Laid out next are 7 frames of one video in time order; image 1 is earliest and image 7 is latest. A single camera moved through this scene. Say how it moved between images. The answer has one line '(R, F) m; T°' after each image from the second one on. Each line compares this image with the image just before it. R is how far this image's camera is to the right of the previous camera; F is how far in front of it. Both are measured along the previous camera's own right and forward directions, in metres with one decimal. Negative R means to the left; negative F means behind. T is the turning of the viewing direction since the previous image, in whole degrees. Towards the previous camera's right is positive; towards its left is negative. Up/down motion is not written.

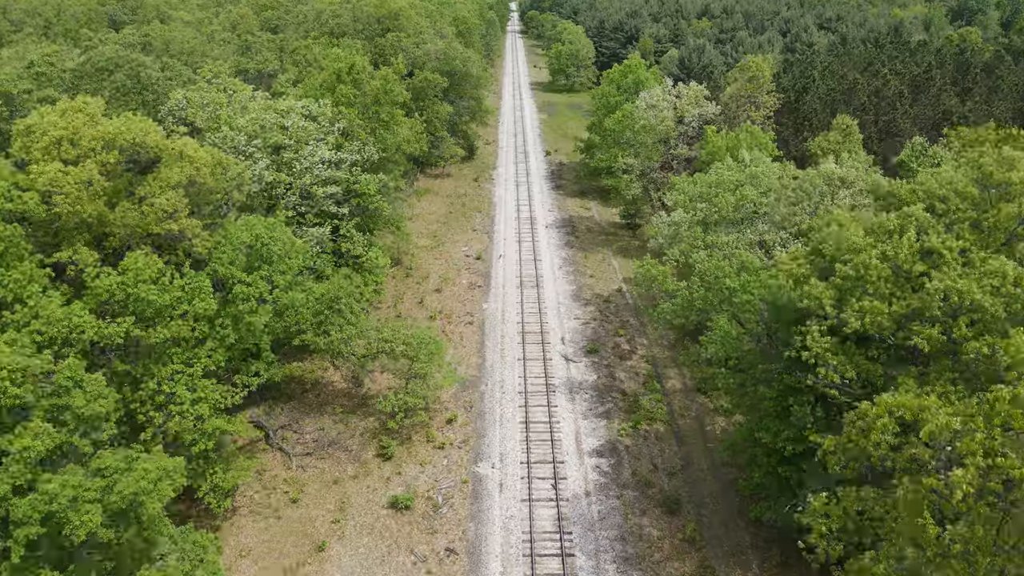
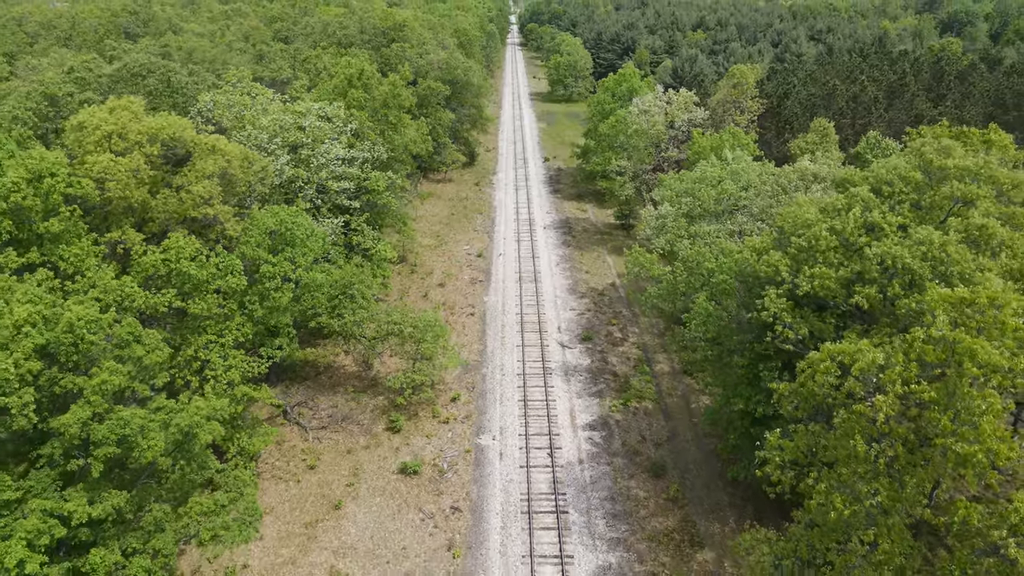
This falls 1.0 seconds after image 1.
(0.0, -2.1) m; 0°
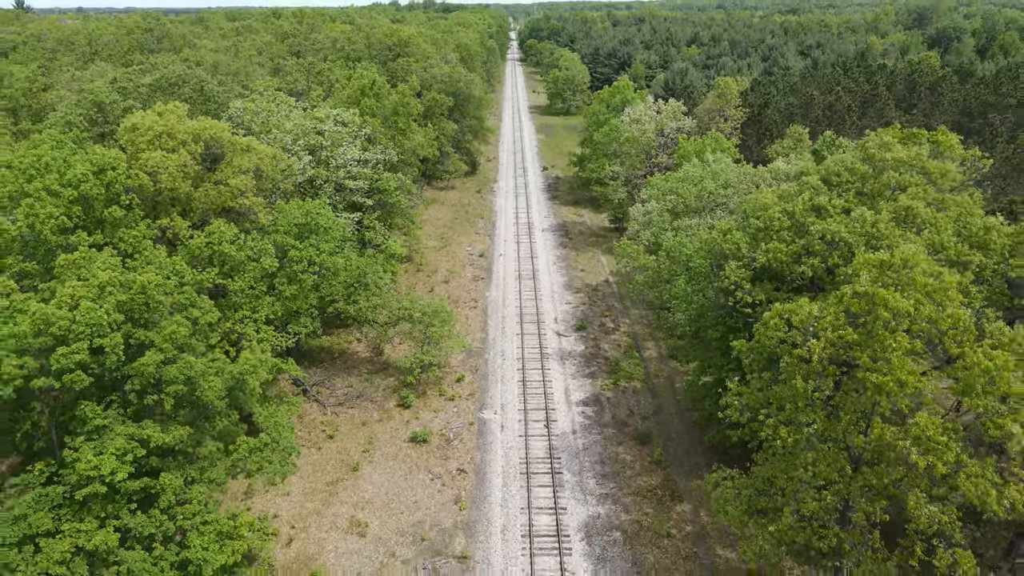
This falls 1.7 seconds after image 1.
(0.0, -2.7) m; 0°
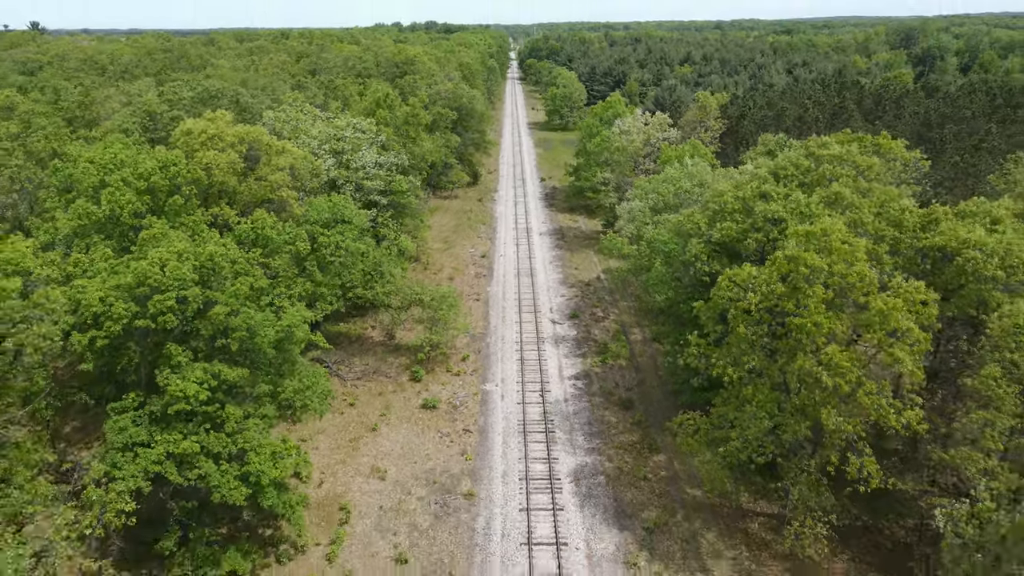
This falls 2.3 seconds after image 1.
(+0.1, -3.8) m; 0°
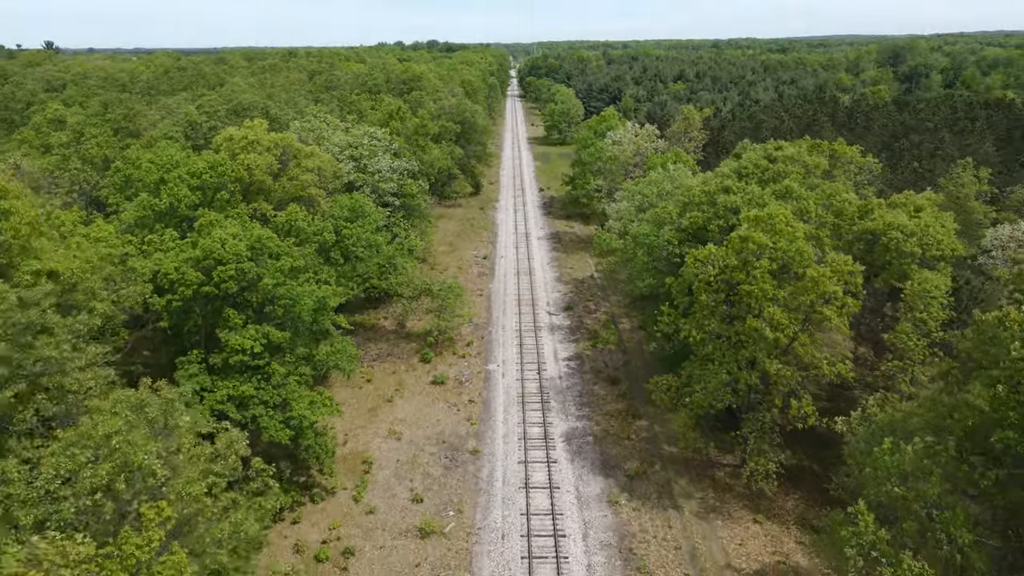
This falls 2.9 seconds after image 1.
(0.0, -3.8) m; 0°
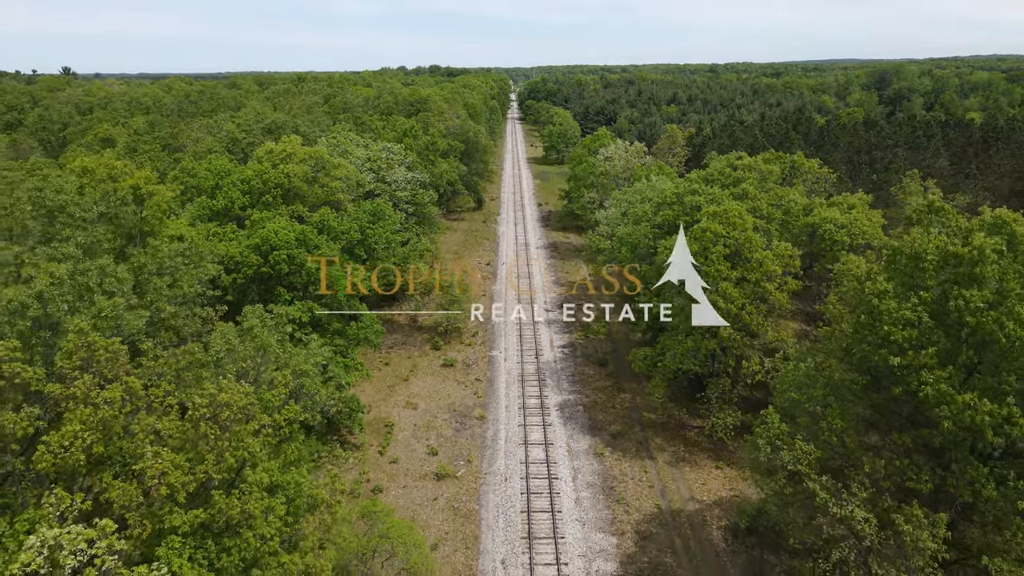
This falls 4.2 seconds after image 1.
(0.0, -4.8) m; 0°
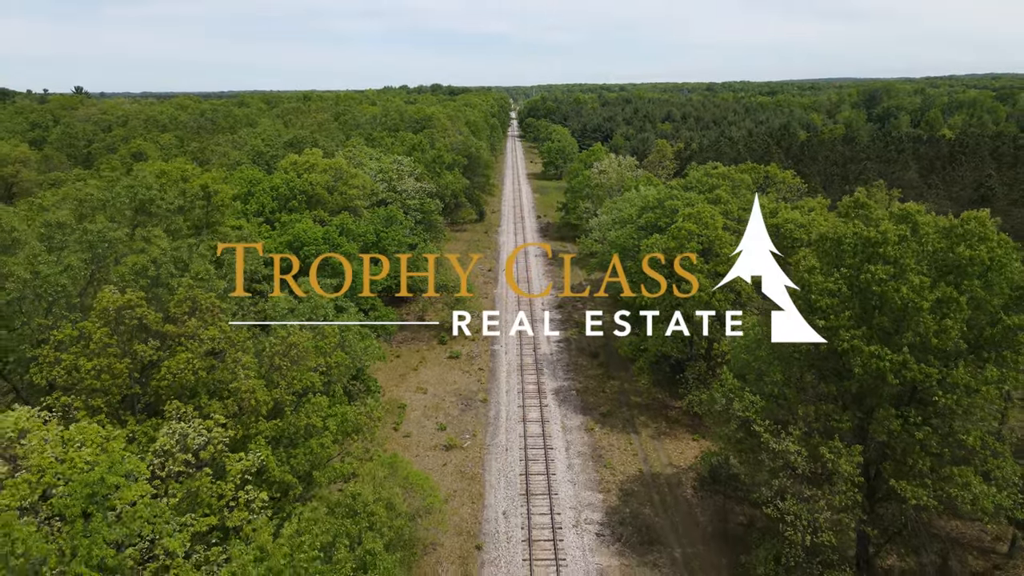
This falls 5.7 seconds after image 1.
(0.0, -3.8) m; 0°
